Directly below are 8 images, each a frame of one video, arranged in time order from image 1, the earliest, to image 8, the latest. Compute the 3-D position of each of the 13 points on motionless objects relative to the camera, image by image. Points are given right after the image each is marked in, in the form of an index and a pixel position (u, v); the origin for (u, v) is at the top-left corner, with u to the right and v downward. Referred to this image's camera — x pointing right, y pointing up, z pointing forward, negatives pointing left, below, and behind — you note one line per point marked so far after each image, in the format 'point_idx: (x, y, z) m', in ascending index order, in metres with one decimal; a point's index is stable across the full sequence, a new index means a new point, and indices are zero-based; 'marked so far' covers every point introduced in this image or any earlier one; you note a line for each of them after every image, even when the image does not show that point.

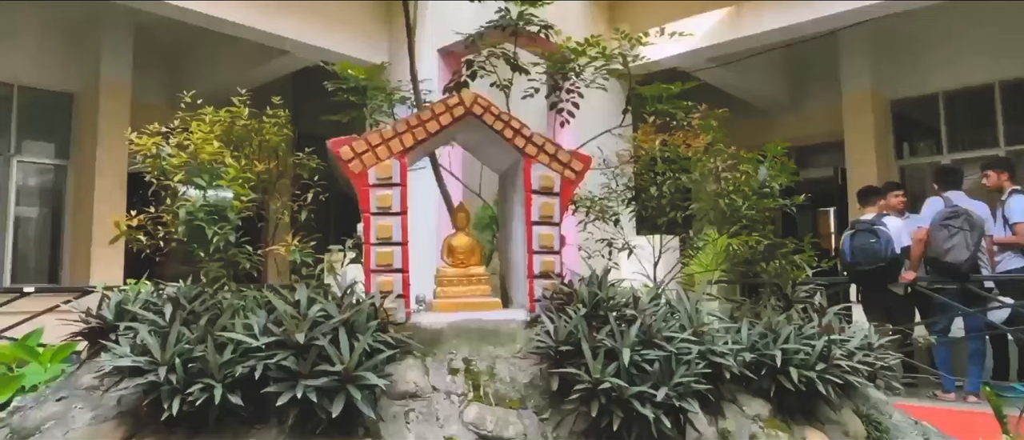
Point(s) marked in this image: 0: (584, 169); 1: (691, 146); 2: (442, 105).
0: (+0.4, +0.3, +2.9) m
1: (+1.2, +0.5, +3.4) m
2: (-0.3, +0.6, +2.7) m
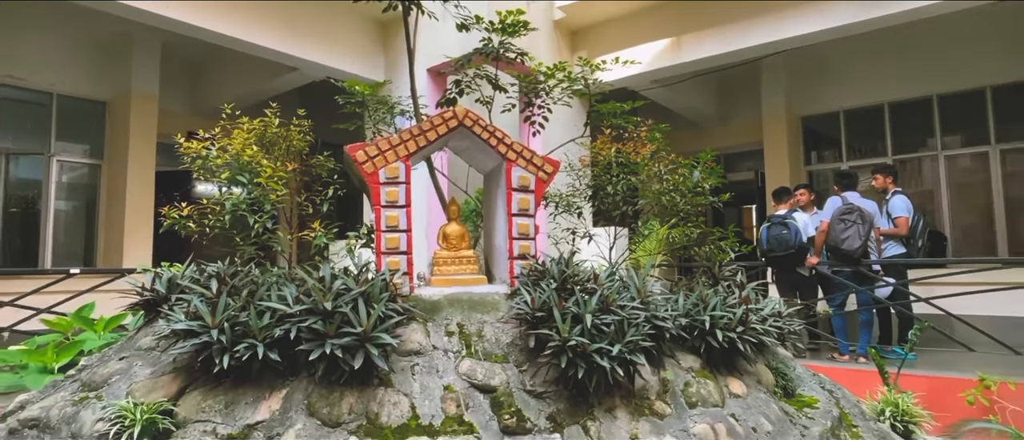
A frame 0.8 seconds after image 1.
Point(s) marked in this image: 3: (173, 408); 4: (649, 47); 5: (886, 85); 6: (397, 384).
0: (+0.3, +0.4, +3.4) m
1: (+1.1, +0.6, +4.0) m
2: (-0.5, +0.7, +3.2) m
3: (-1.7, -1.0, +2.5) m
4: (+2.0, +2.6, +7.5) m
5: (+5.4, +2.0, +7.2) m
6: (-0.6, -0.9, +2.6) m
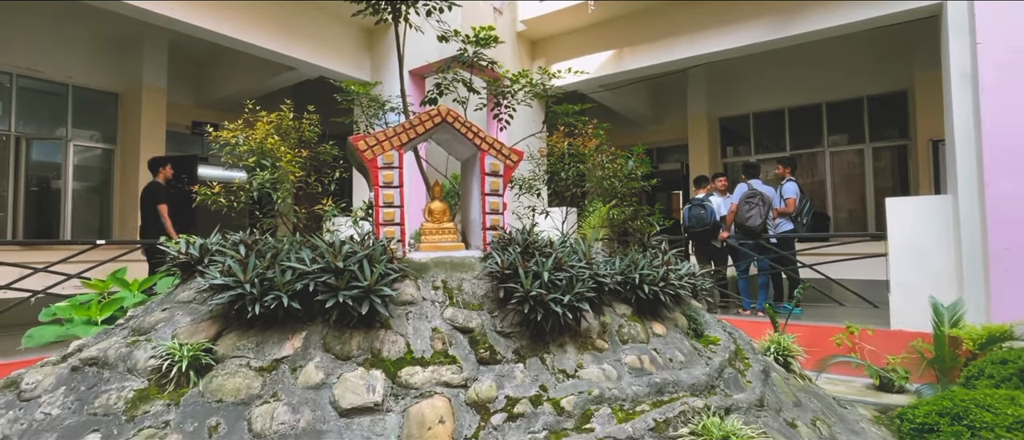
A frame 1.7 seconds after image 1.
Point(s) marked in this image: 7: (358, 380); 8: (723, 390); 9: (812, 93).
0: (+0.1, +0.5, +4.1) m
1: (+0.7, +0.7, +4.8) m
2: (-0.7, +0.8, +3.8) m
3: (-1.9, -0.8, +3.1) m
4: (+1.4, +2.9, +8.3) m
5: (+4.7, +2.2, +8.4) m
6: (-0.8, -0.7, +3.3) m
7: (-0.9, -1.0, +2.9) m
8: (+1.5, -1.2, +3.5) m
9: (+5.1, +2.2, +8.2) m
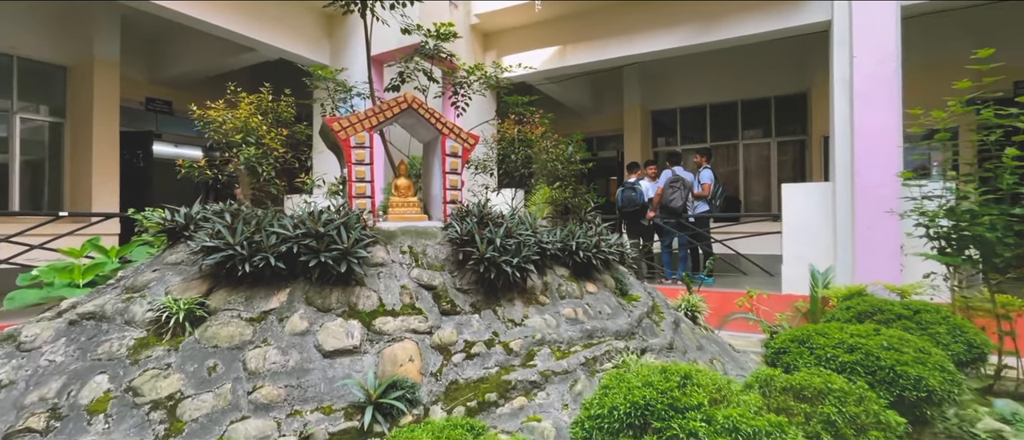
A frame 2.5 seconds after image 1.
0: (-0.4, +0.8, +4.7) m
1: (+0.2, +1.0, +5.4) m
2: (-1.1, +1.1, +4.3) m
3: (-2.2, -0.6, +3.5) m
4: (+0.5, +3.2, +9.0) m
5: (+3.8, +2.5, +9.4) m
6: (-1.1, -0.5, +3.8) m
7: (-1.3, -0.8, +3.5) m
8: (+1.1, -1.0, +4.3) m
9: (+4.2, +2.5, +9.2) m
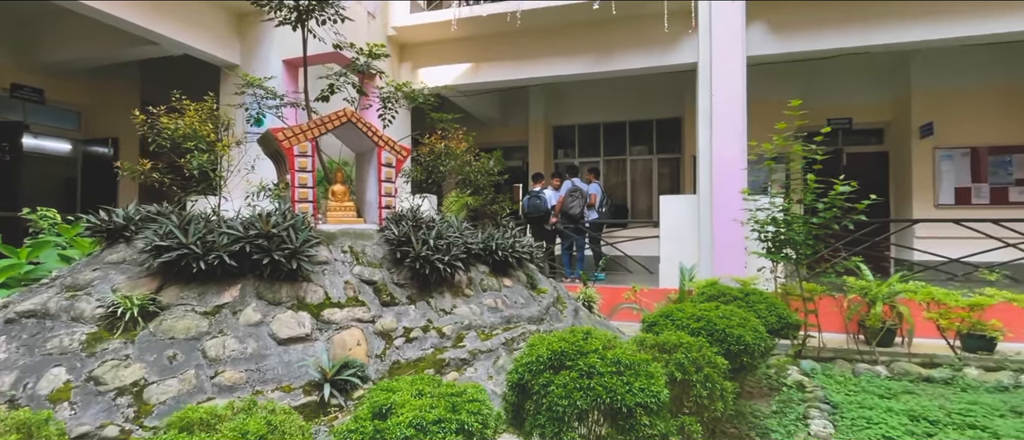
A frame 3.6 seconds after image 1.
0: (-1.2, +0.7, +5.3) m
1: (-0.7, +0.9, +6.1) m
2: (-1.8, +1.0, +4.8) m
3: (-2.7, -0.6, +3.7) m
4: (-1.2, +3.1, +9.7) m
5: (+2.0, +2.4, +10.8) m
6: (-1.7, -0.5, +4.2) m
7: (-1.8, -0.8, +3.9) m
8: (+0.4, -1.1, +5.1) m
9: (+2.4, +2.3, +10.7) m
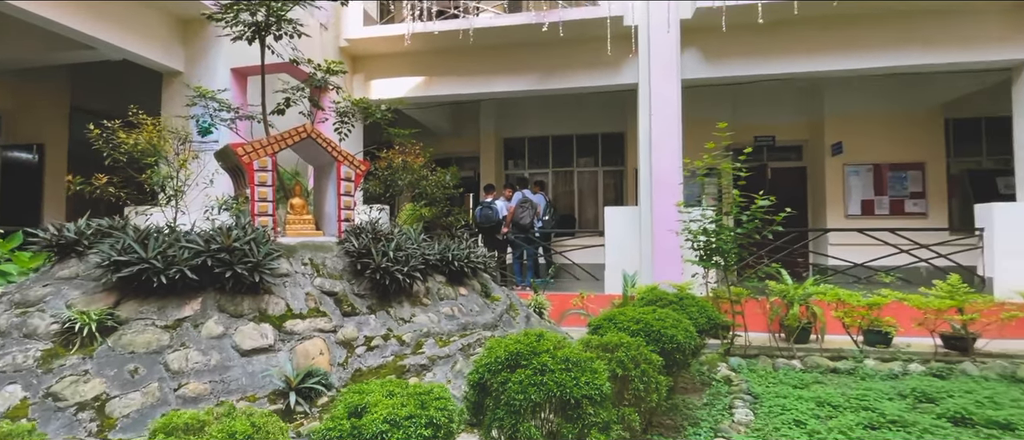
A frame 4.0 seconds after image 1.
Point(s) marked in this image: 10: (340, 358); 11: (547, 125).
0: (-1.7, +0.6, +5.5) m
1: (-1.3, +0.8, +6.4) m
2: (-2.2, +0.9, +4.9) m
3: (-3.1, -0.7, +3.7) m
4: (-2.1, +2.9, +9.9) m
5: (+0.9, +2.2, +11.3) m
6: (-2.1, -0.6, +4.3) m
7: (-2.1, -0.9, +4.0) m
8: (-0.1, -1.2, +5.5) m
9: (+1.3, +2.1, +11.2) m
10: (-1.5, -1.2, +4.2) m
11: (+0.8, +2.2, +11.3) m
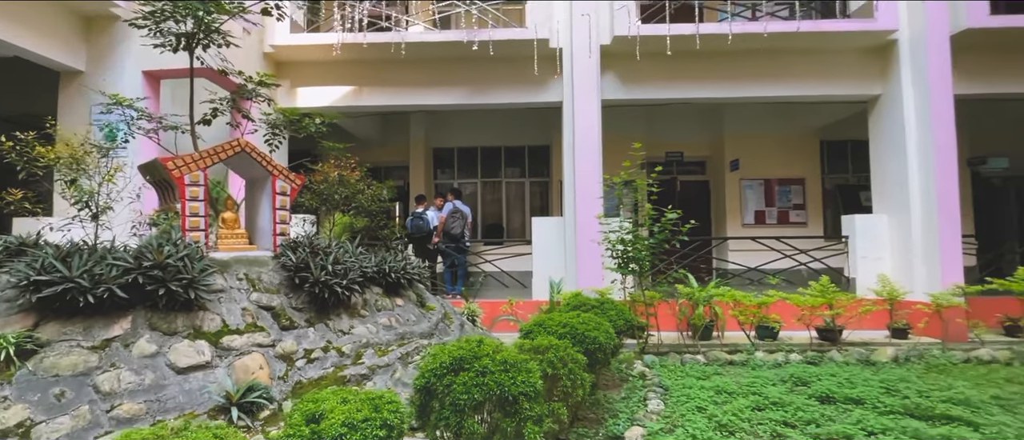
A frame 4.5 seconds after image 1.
0: (-2.4, +0.4, +5.5) m
1: (-2.2, +0.6, +6.4) m
2: (-2.9, +0.8, +4.9) m
3: (-3.5, -0.8, +3.5) m
4: (-3.6, +2.7, +9.8) m
5: (-0.8, +1.9, +11.7) m
6: (-2.7, -0.8, +4.3) m
7: (-2.7, -1.0, +4.0) m
8: (-0.9, -1.4, +5.7) m
9: (-0.4, +1.9, +11.7) m
10: (-2.1, -1.3, +4.3) m
11: (-0.9, +2.0, +11.7) m
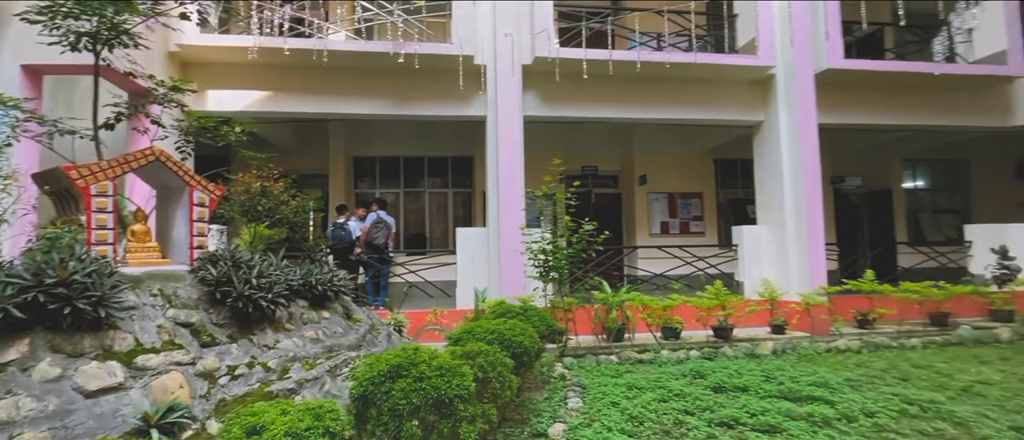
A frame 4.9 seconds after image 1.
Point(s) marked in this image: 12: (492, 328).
0: (-3.3, +0.3, +5.3) m
1: (-3.2, +0.5, +6.3) m
2: (-3.6, +0.6, +4.6) m
3: (-4.0, -0.9, +3.2) m
4: (-5.1, +2.5, +9.4) m
5: (-2.6, +1.7, +11.7) m
6: (-3.3, -0.9, +4.1) m
7: (-3.2, -1.2, +3.7) m
8: (-1.7, -1.5, +5.8) m
9: (-2.2, +1.6, +11.8) m
10: (-2.7, -1.5, +4.2) m
11: (-2.7, +1.7, +11.7) m
12: (-0.2, -1.2, +5.3) m
